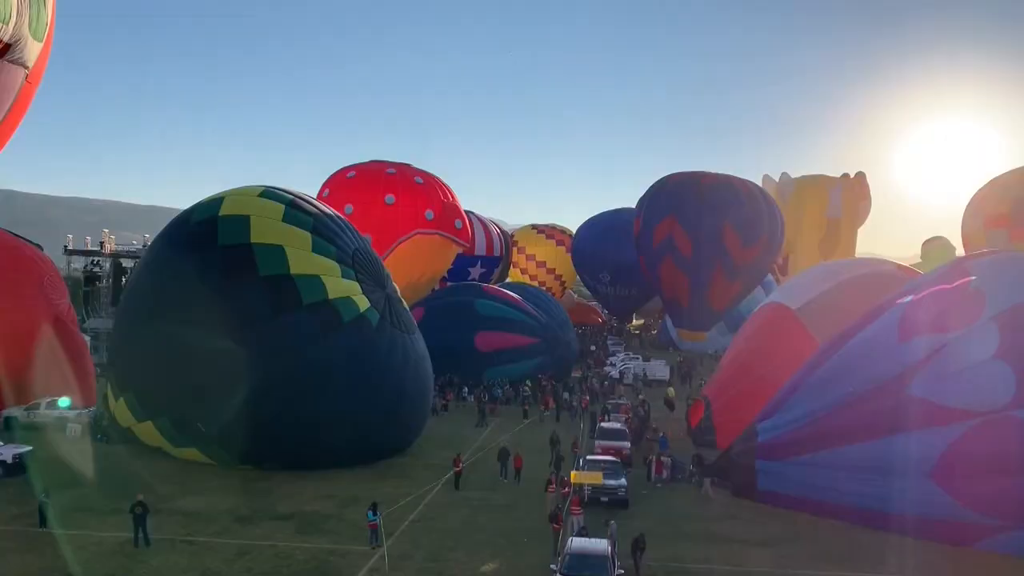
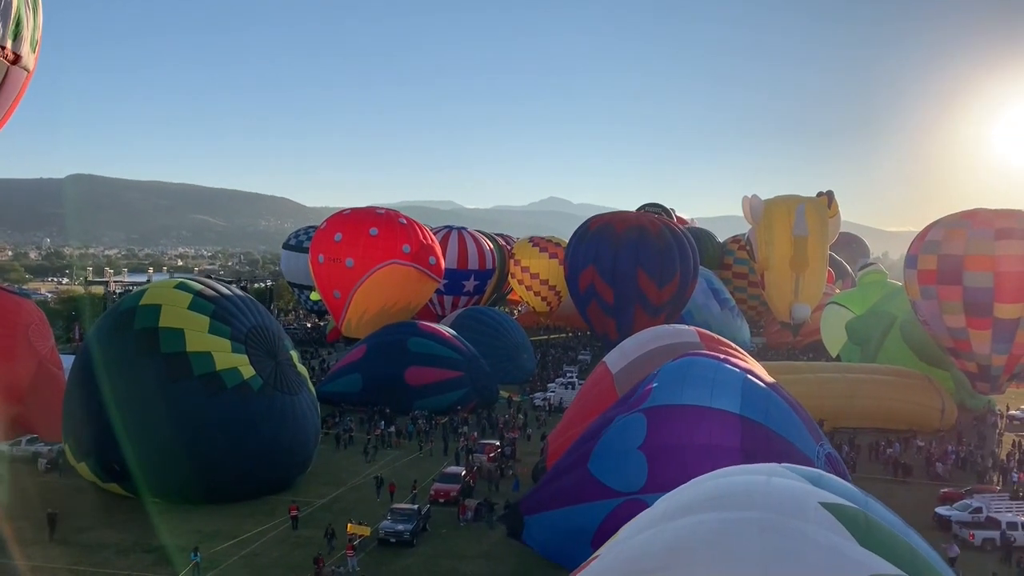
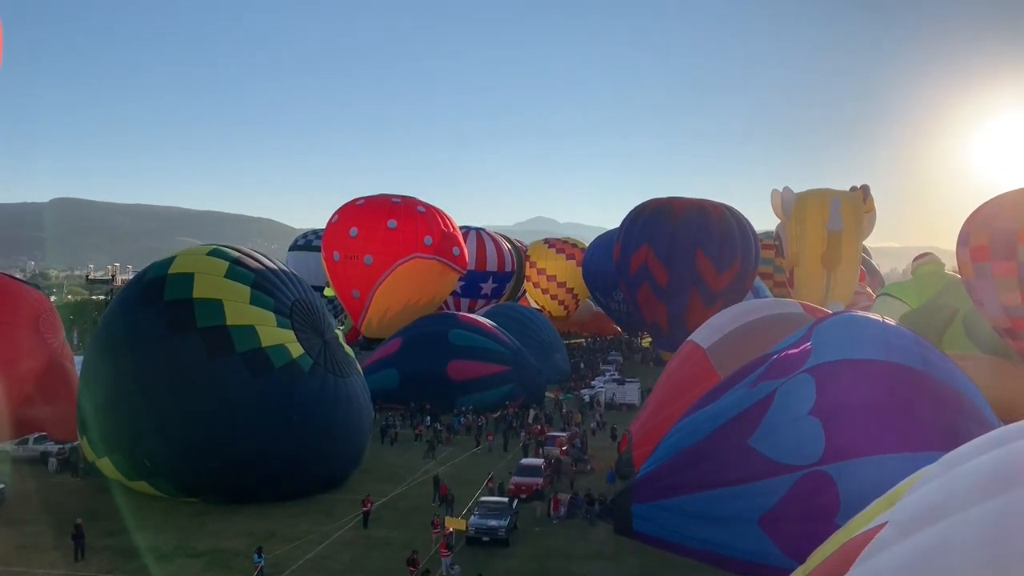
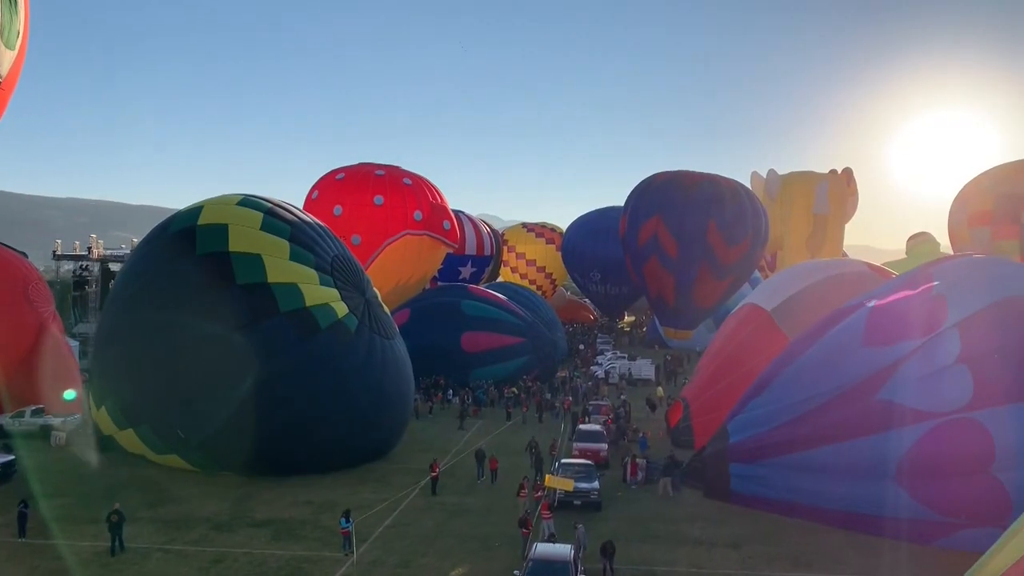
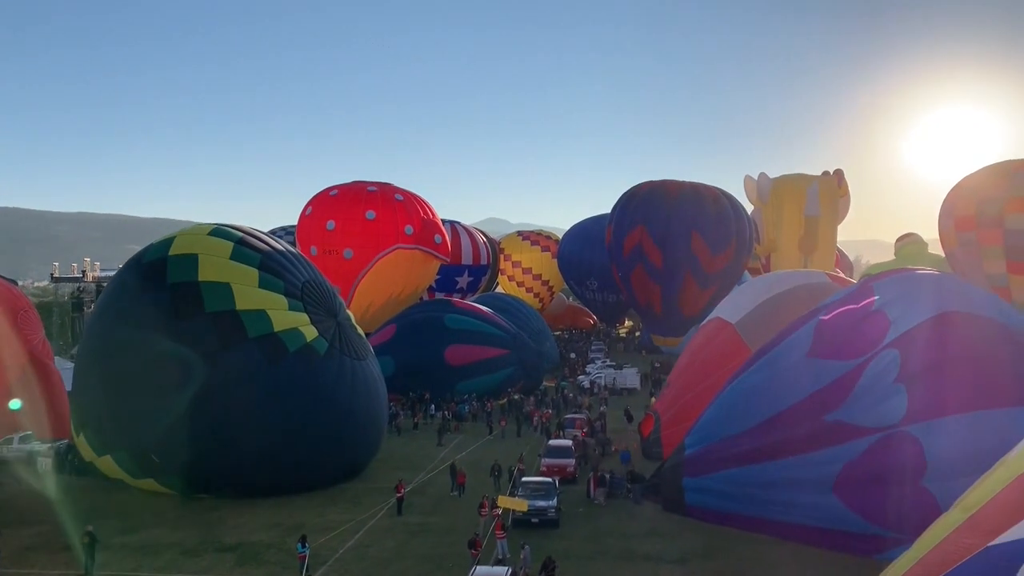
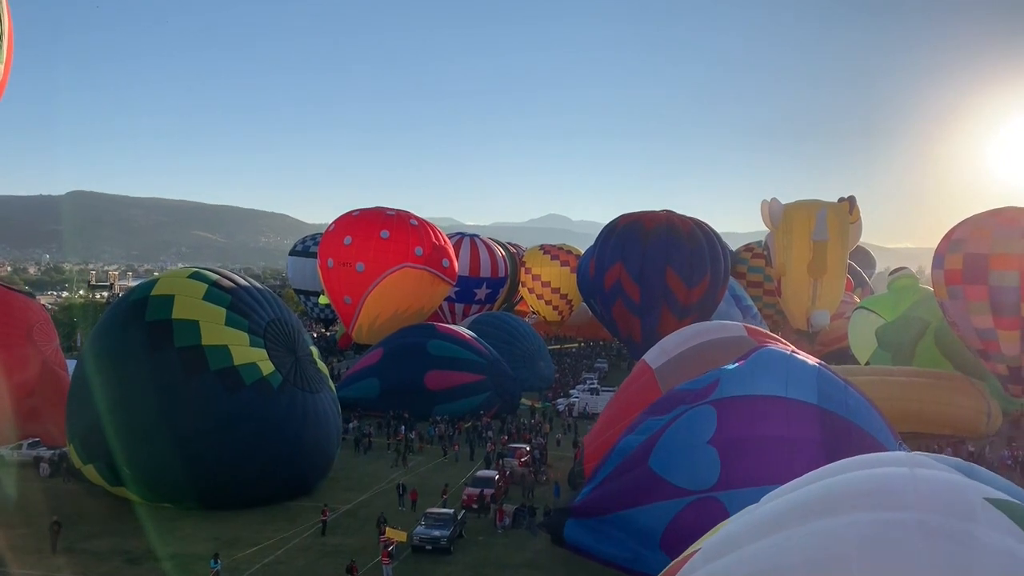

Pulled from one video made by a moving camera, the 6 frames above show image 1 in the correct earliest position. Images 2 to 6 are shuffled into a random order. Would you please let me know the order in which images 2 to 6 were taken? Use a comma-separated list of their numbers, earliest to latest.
4, 5, 3, 6, 2
